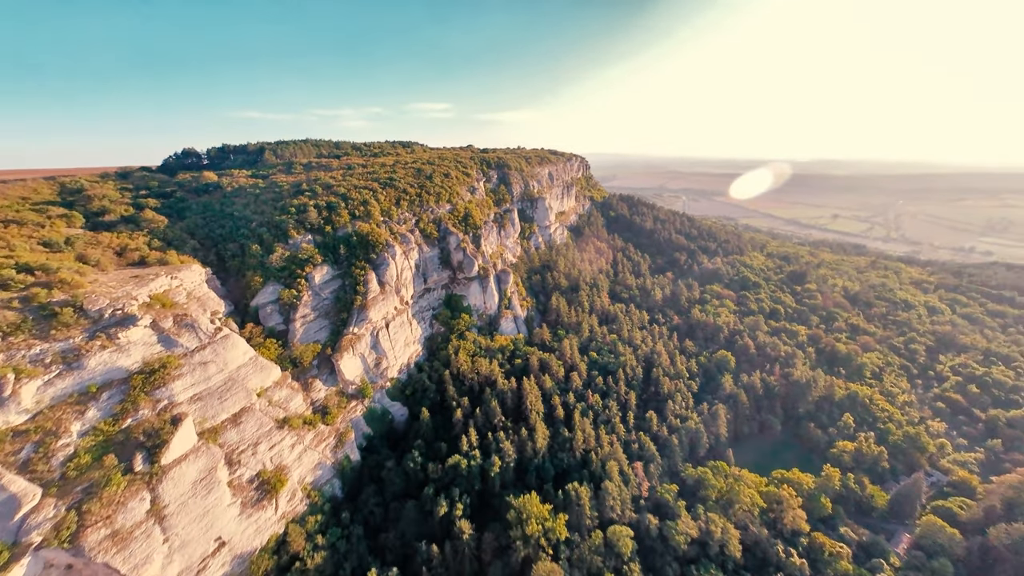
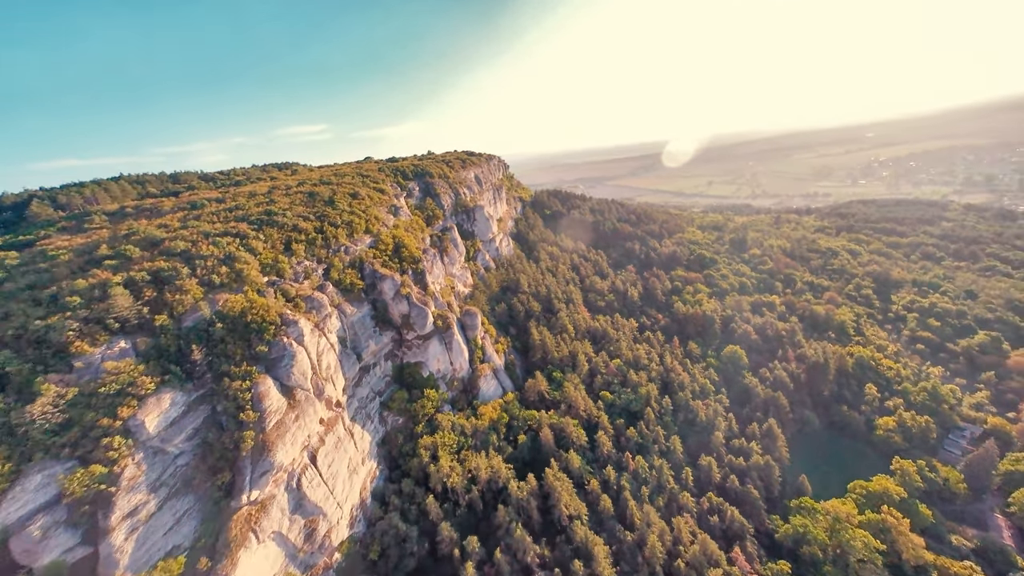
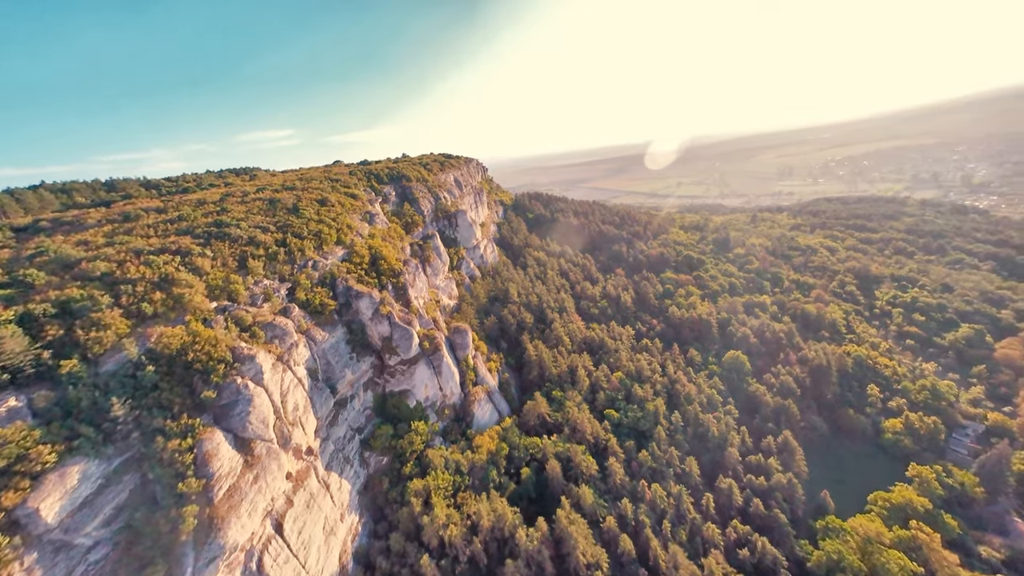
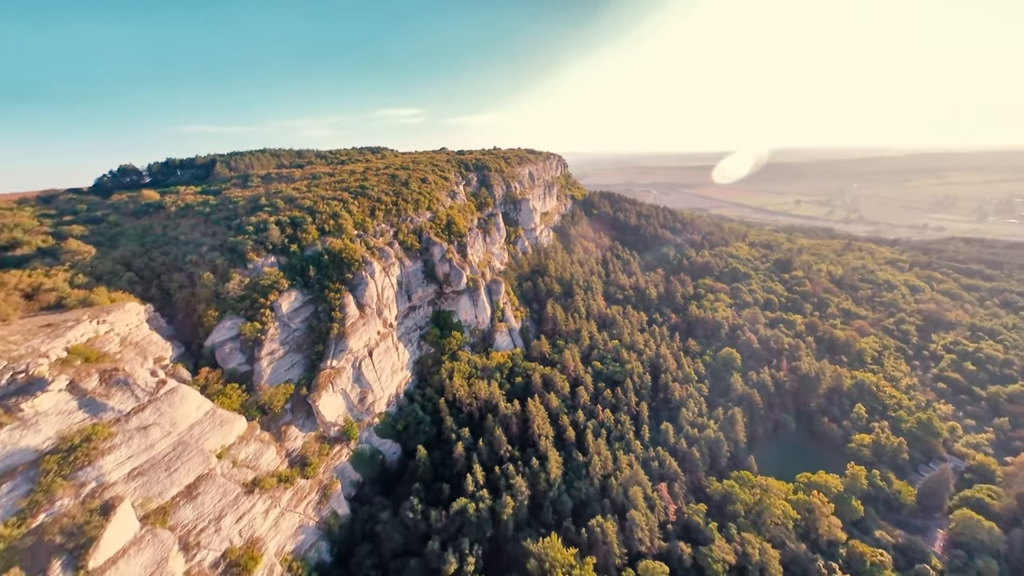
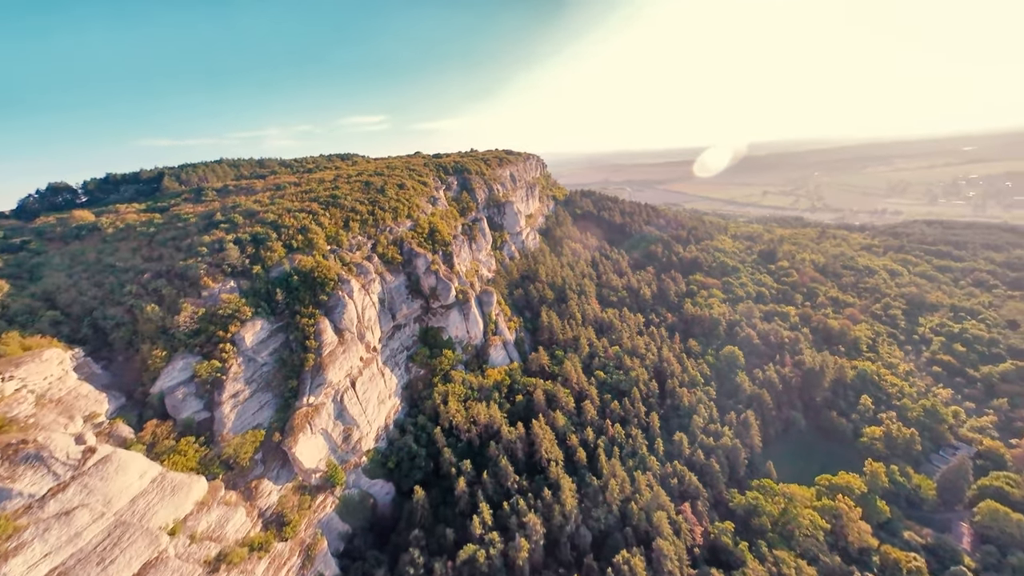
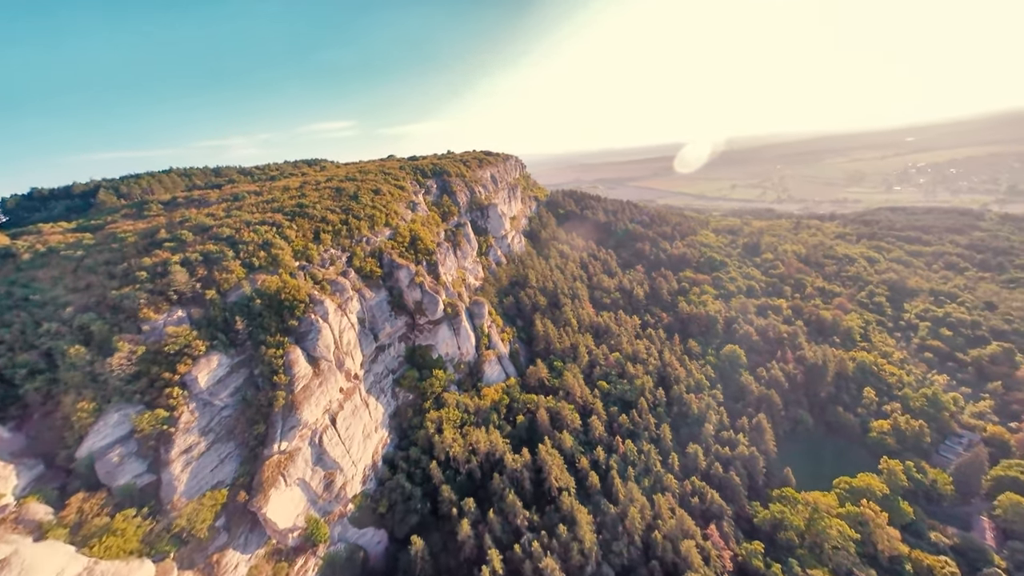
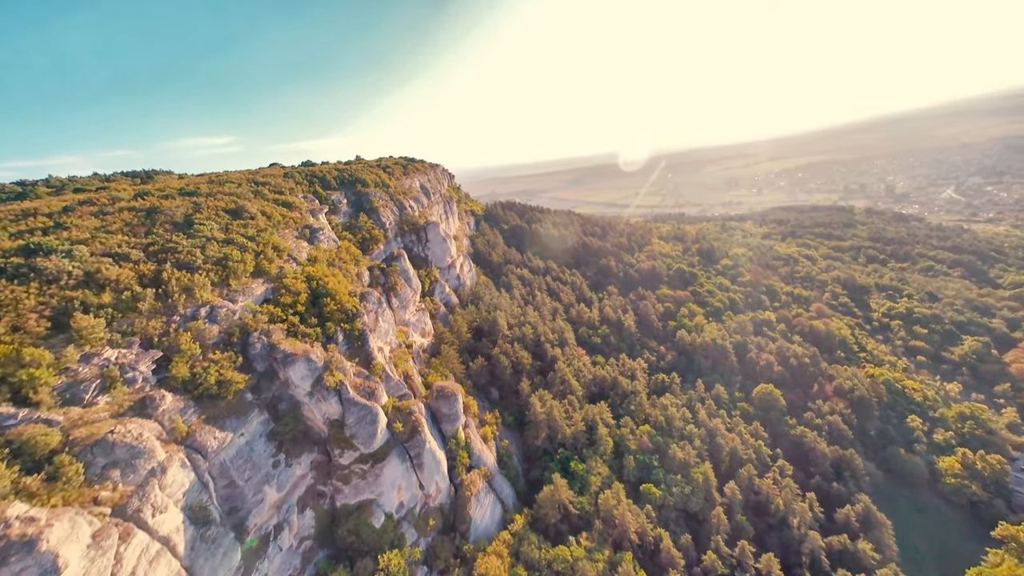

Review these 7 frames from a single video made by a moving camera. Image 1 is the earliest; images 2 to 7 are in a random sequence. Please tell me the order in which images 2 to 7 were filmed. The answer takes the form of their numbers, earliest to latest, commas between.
4, 5, 6, 2, 3, 7
